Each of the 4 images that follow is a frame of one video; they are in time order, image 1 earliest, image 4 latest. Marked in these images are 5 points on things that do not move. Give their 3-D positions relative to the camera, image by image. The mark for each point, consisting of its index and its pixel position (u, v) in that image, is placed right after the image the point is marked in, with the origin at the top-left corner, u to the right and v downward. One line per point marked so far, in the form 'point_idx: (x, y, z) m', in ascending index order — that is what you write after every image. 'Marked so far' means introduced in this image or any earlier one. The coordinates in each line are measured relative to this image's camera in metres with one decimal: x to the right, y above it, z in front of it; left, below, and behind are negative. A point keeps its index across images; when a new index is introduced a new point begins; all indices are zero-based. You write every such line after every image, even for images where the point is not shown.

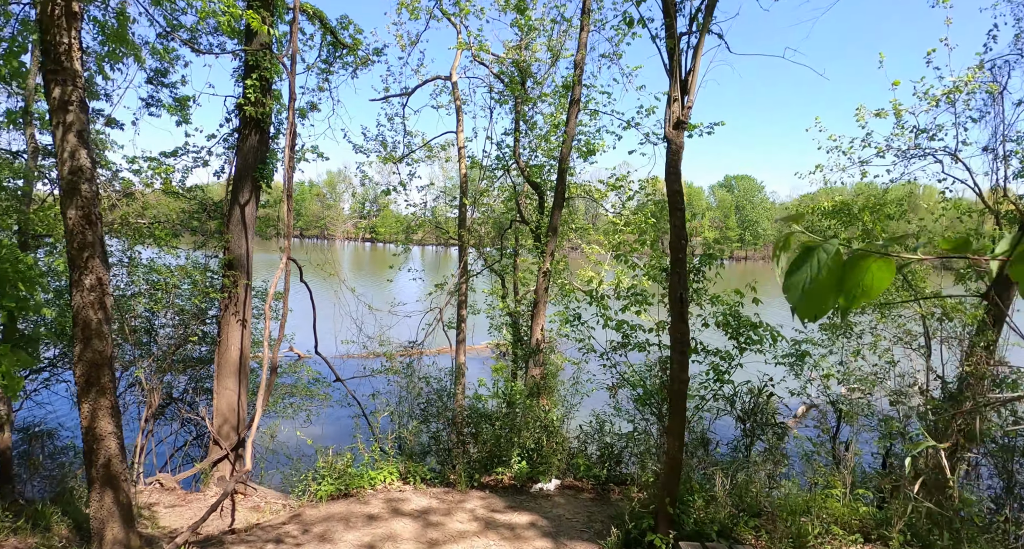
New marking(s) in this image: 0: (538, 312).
0: (+0.5, -0.7, +11.7) m
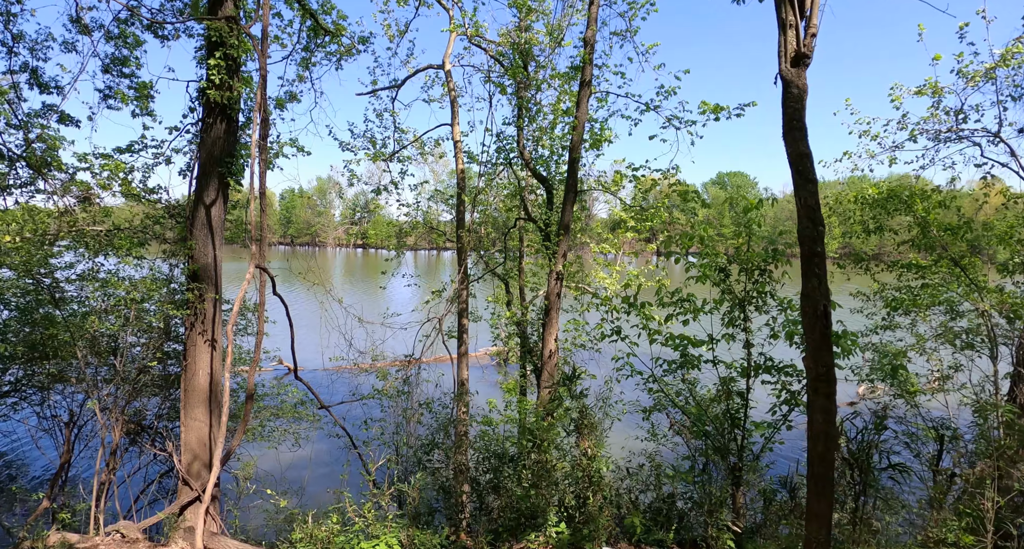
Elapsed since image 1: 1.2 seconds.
0: (+0.7, -0.7, +10.3) m
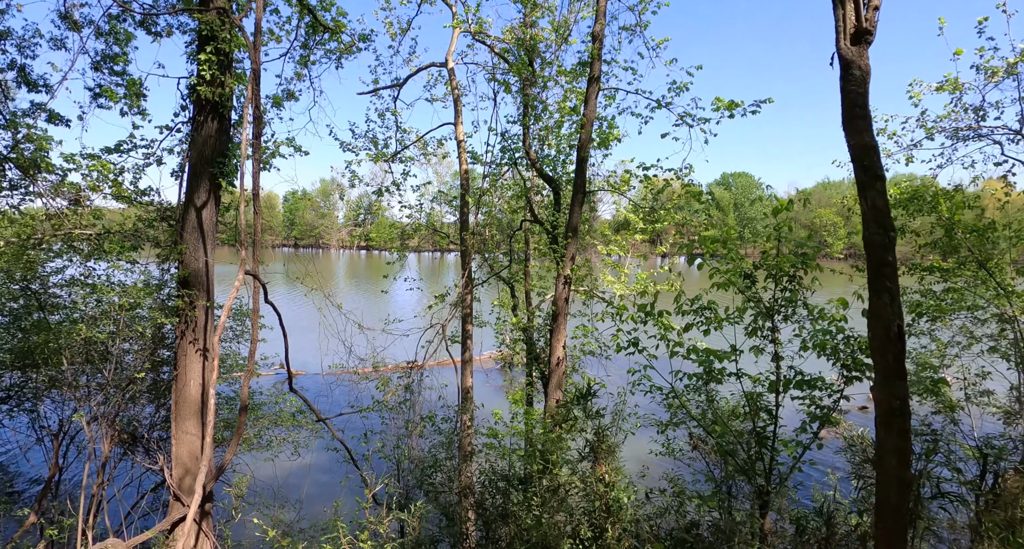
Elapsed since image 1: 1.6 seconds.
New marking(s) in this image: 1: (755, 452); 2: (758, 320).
0: (+0.8, -0.8, +9.9) m
1: (+2.1, -1.6, +5.4) m
2: (+2.2, -0.4, +5.5) m
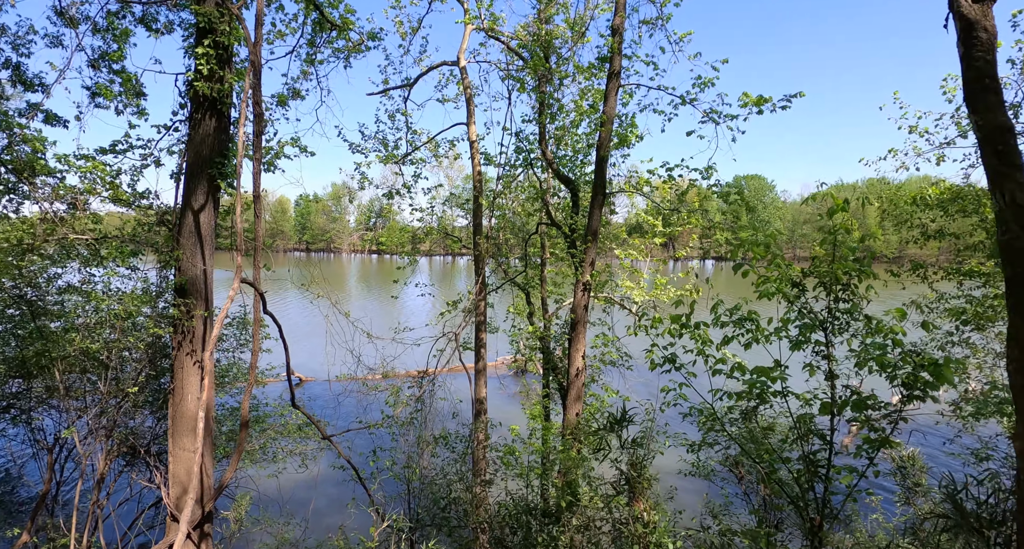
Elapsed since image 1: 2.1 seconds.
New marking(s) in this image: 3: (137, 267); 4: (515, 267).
0: (+1.0, -0.9, +9.3) m
1: (+2.3, -1.6, +4.8) m
2: (+2.4, -0.5, +5.0) m
3: (-5.9, +0.1, +9.6) m
4: (+0.1, +0.1, +12.0) m
